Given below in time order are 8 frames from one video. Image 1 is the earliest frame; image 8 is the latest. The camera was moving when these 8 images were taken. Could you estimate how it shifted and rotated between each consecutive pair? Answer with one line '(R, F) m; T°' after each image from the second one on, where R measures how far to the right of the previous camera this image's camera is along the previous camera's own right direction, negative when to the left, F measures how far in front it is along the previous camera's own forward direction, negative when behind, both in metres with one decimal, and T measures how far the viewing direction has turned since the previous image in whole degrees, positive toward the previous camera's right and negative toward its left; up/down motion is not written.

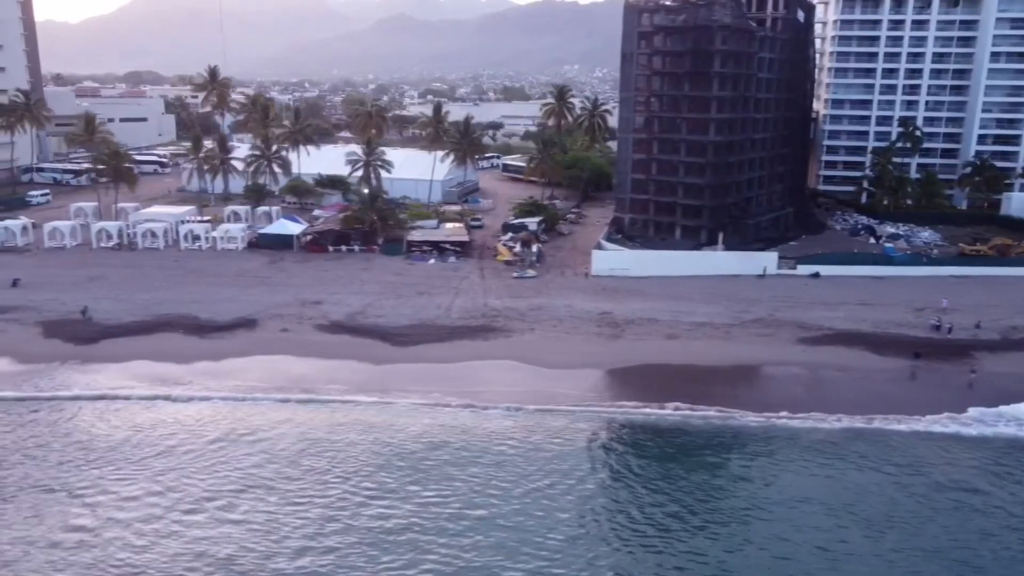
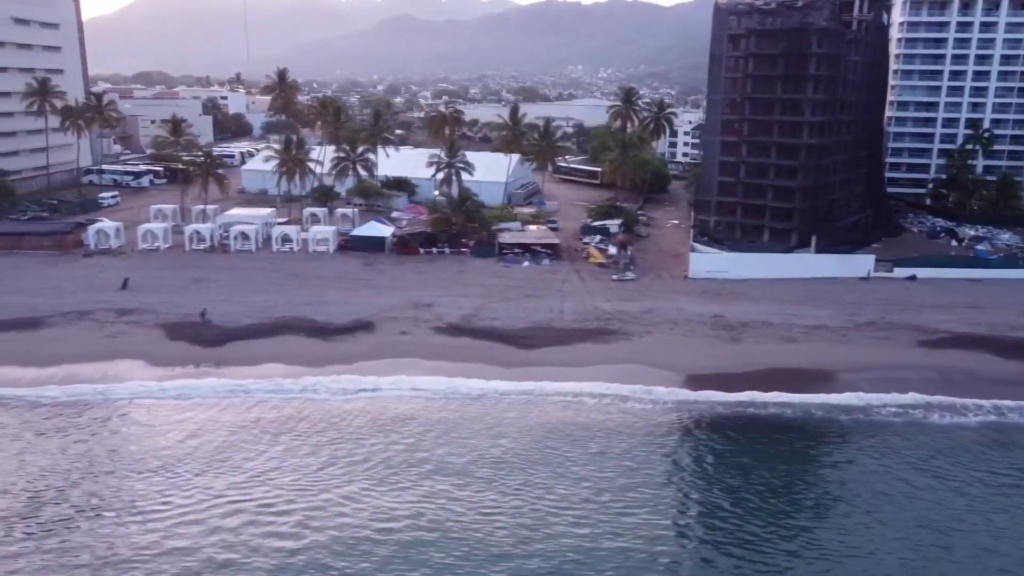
(-5.4, -0.2) m; 0°
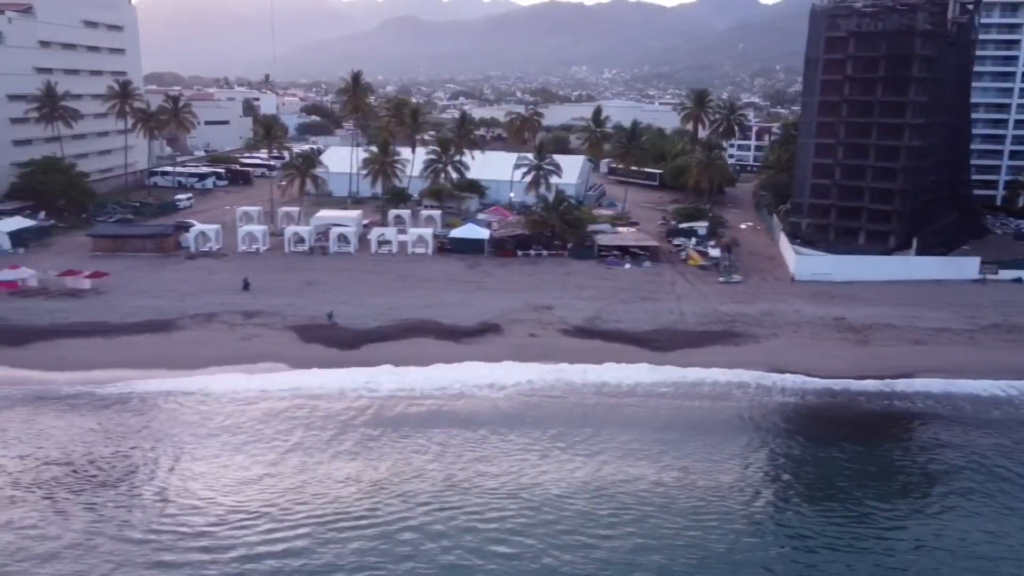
(-5.8, -0.2) m; 0°
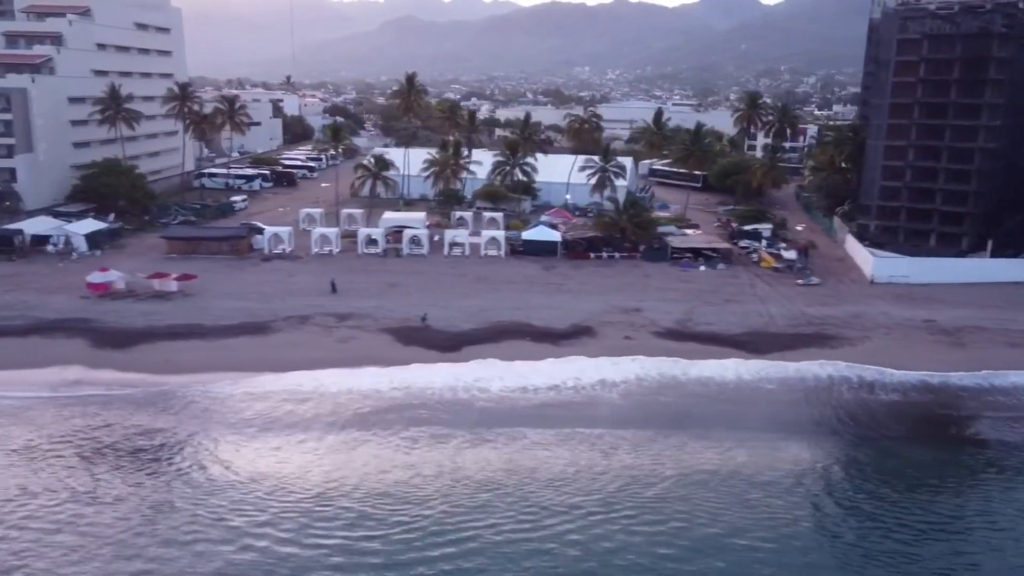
(-4.3, -0.1) m; 0°
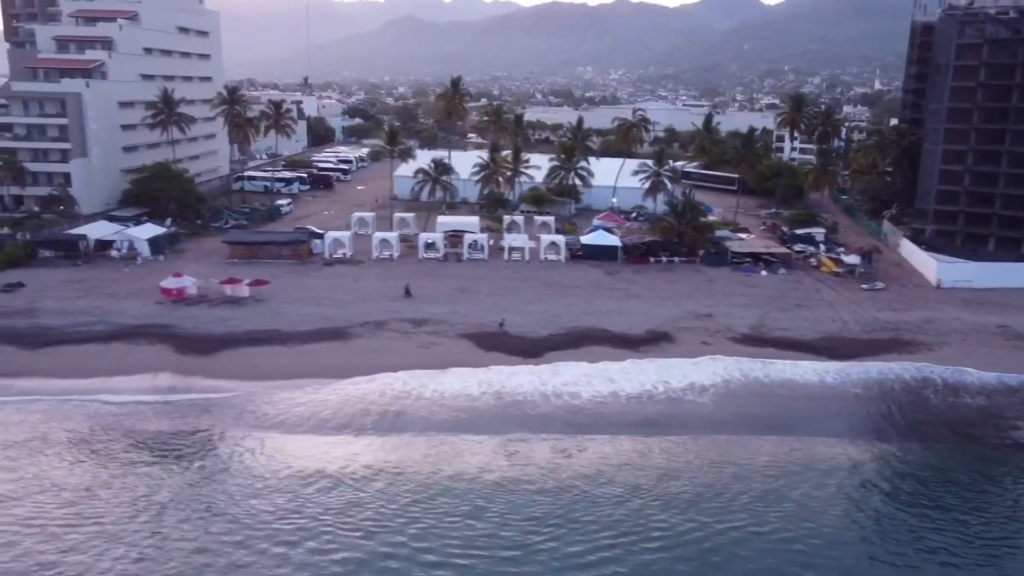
(-3.6, -0.1) m; 0°
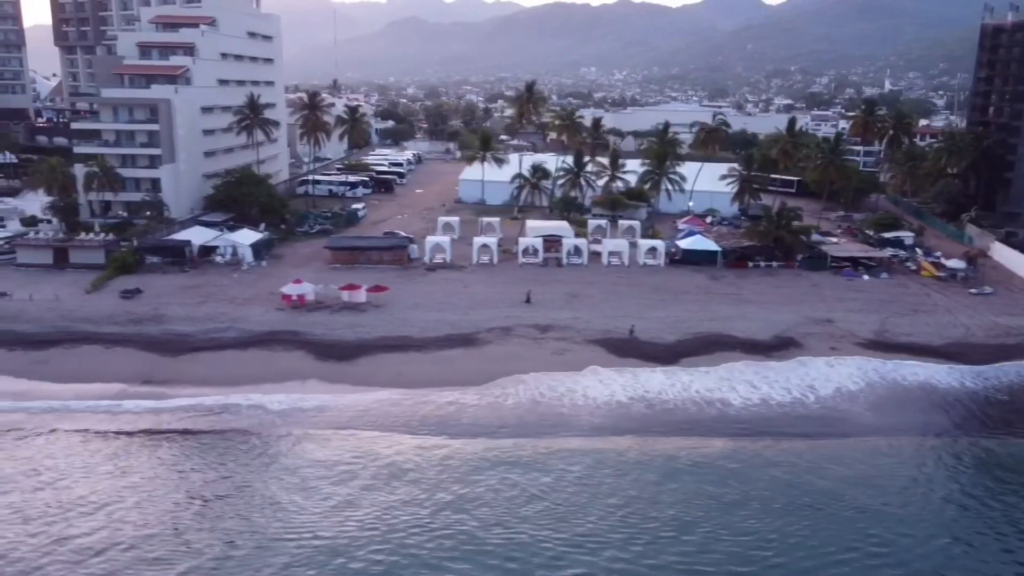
(-6.0, -0.1) m; 0°
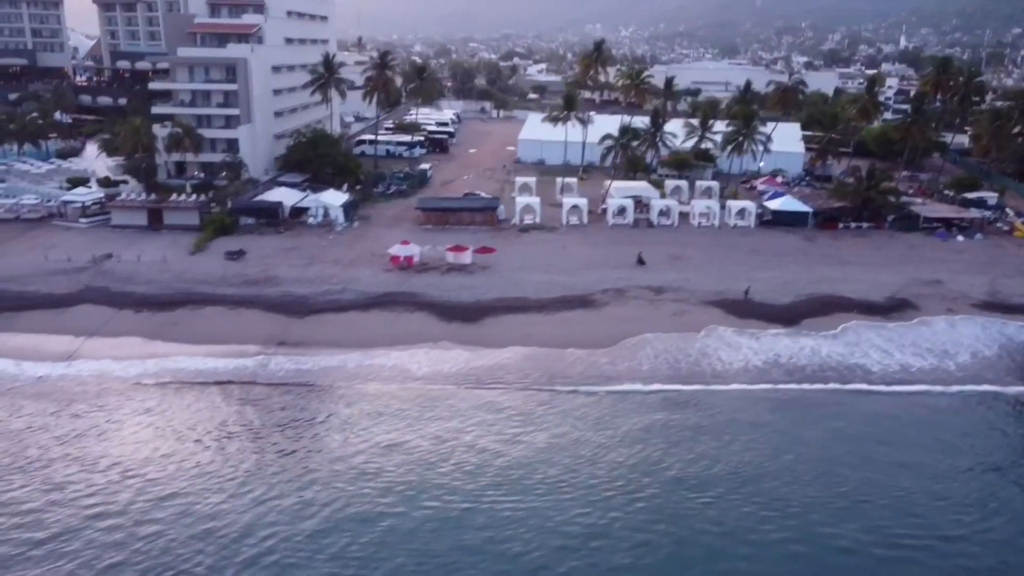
(-5.4, 0.0) m; 0°
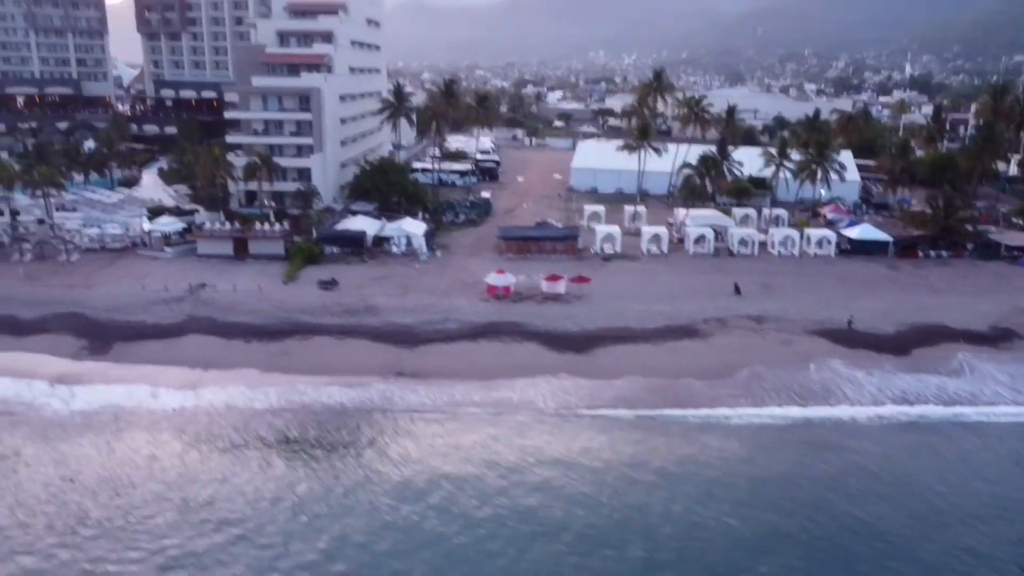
(-4.8, 0.0) m; 0°
